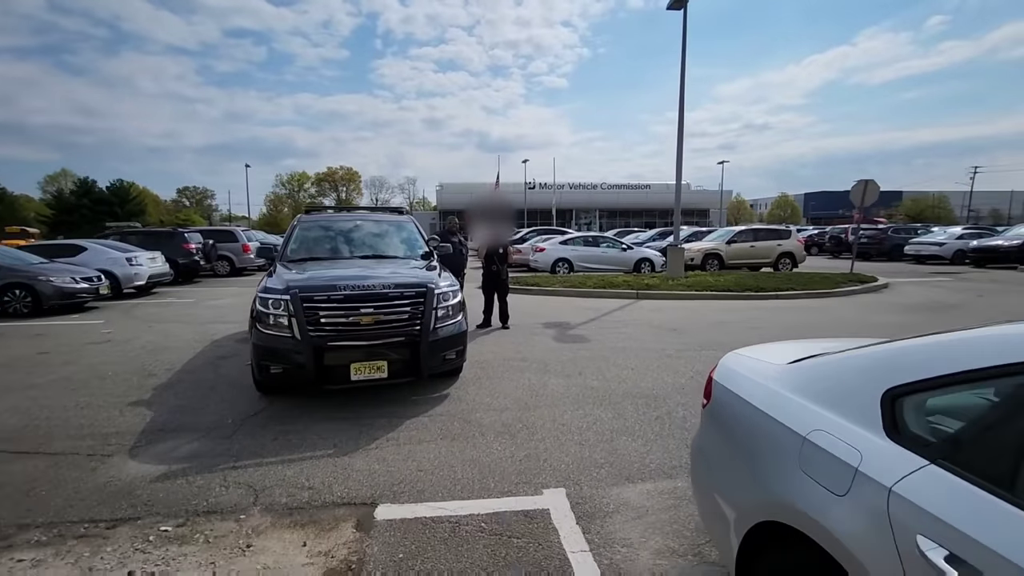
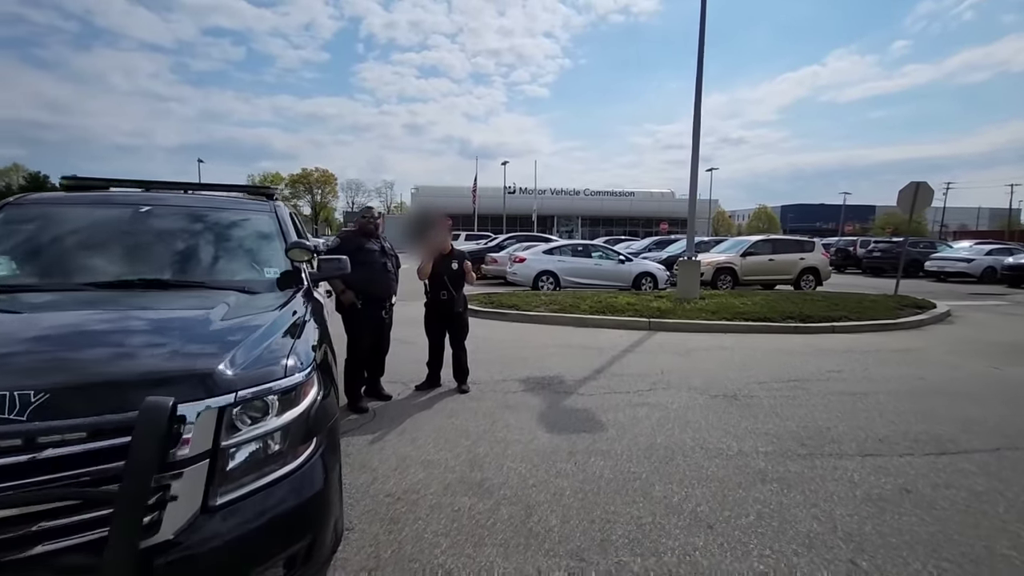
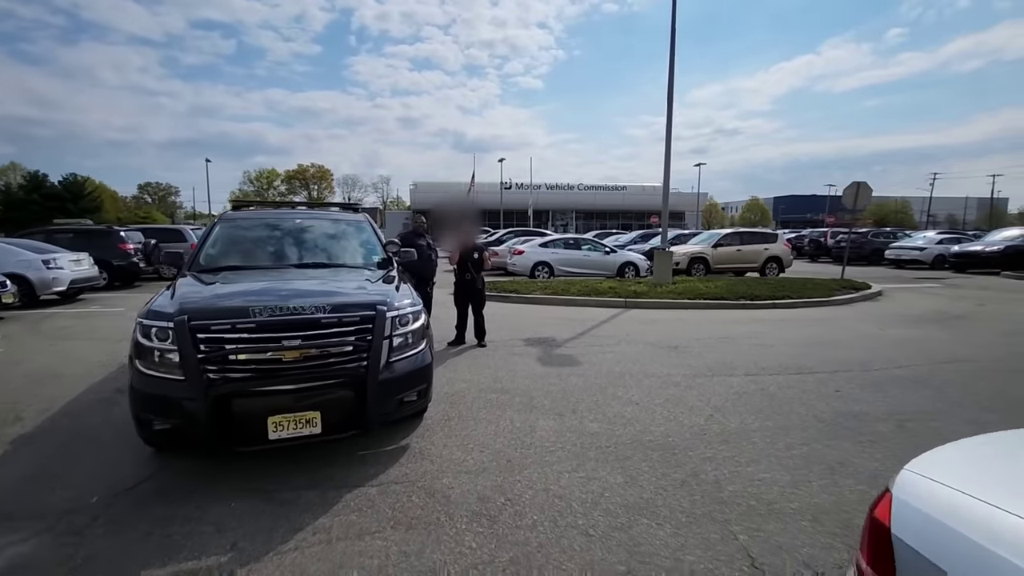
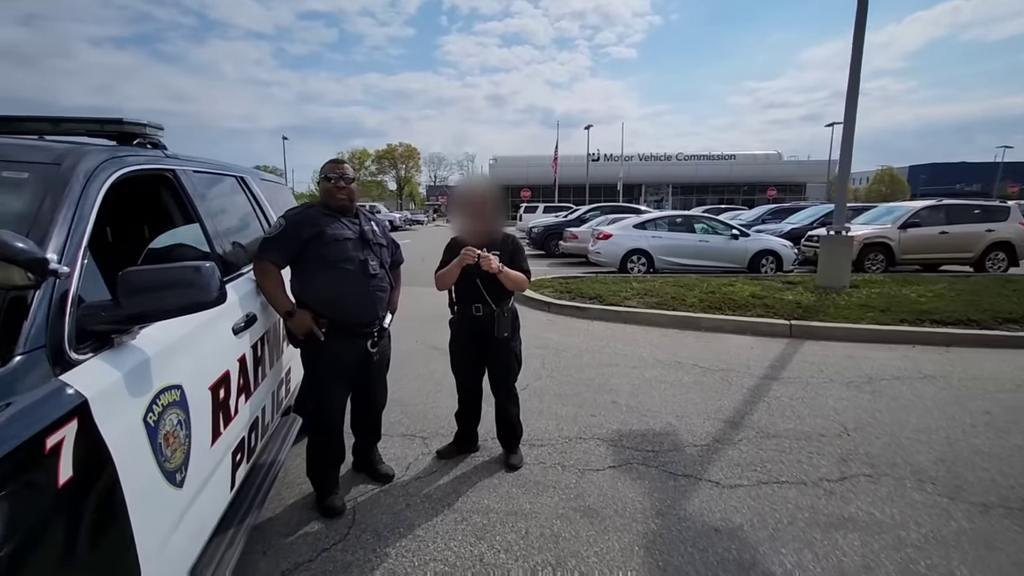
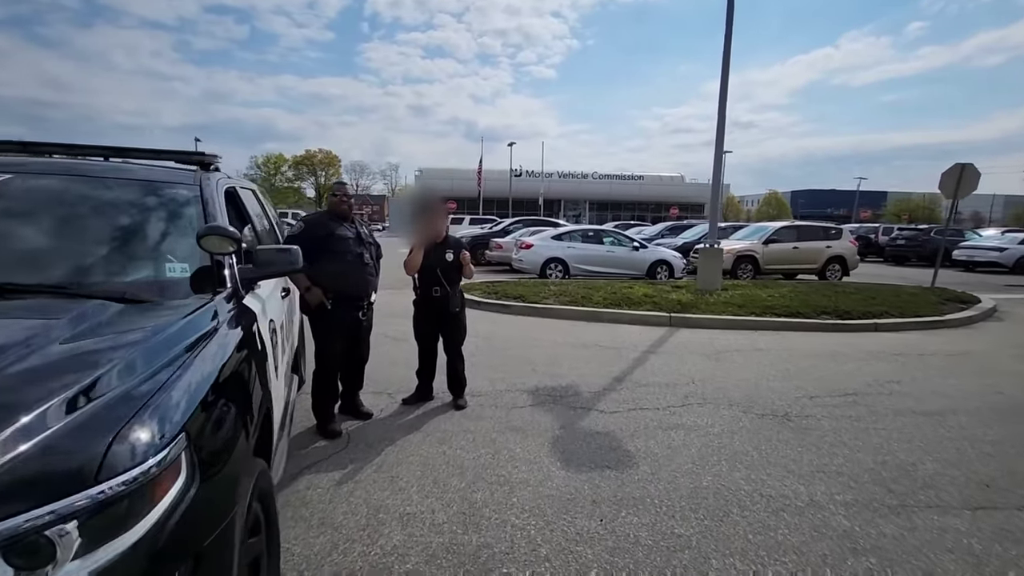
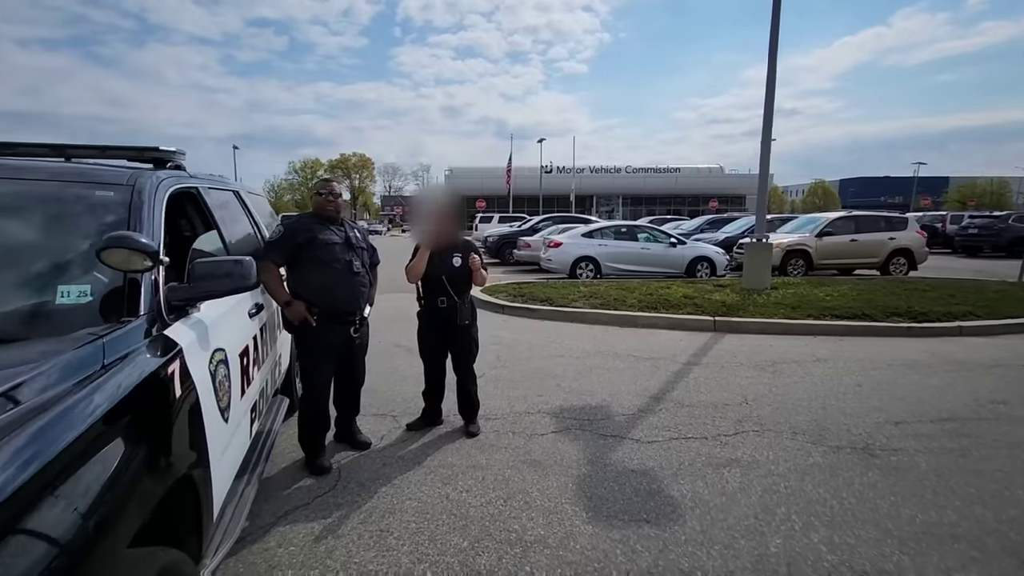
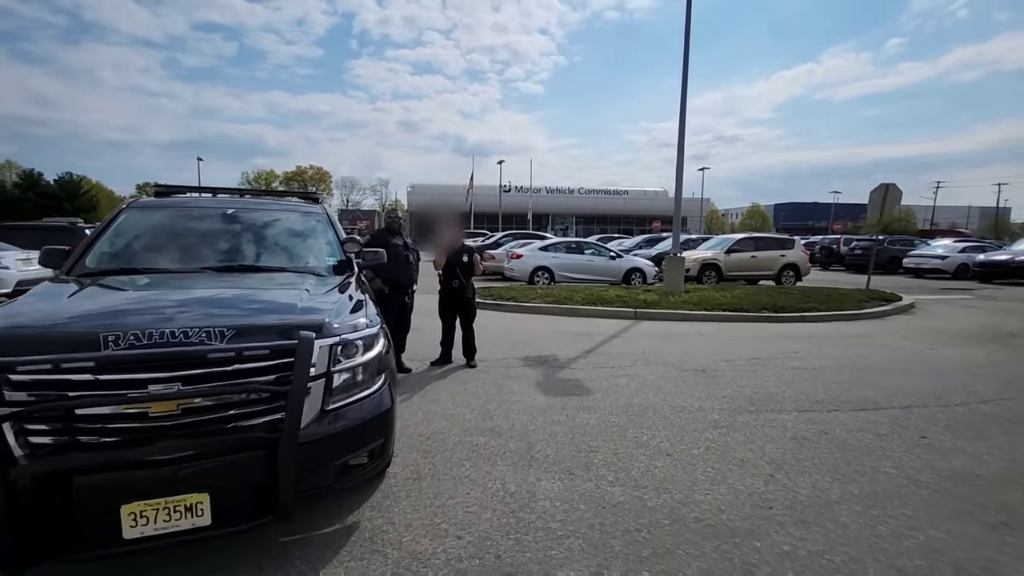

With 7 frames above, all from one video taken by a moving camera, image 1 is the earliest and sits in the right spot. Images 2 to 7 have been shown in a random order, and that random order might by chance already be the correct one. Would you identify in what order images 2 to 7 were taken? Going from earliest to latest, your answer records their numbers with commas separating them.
3, 7, 2, 5, 6, 4
